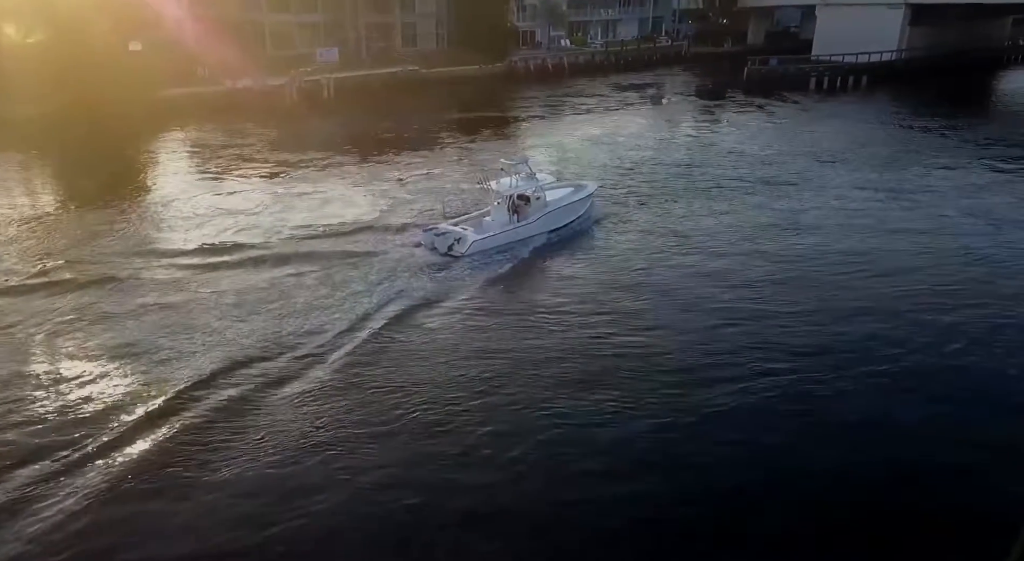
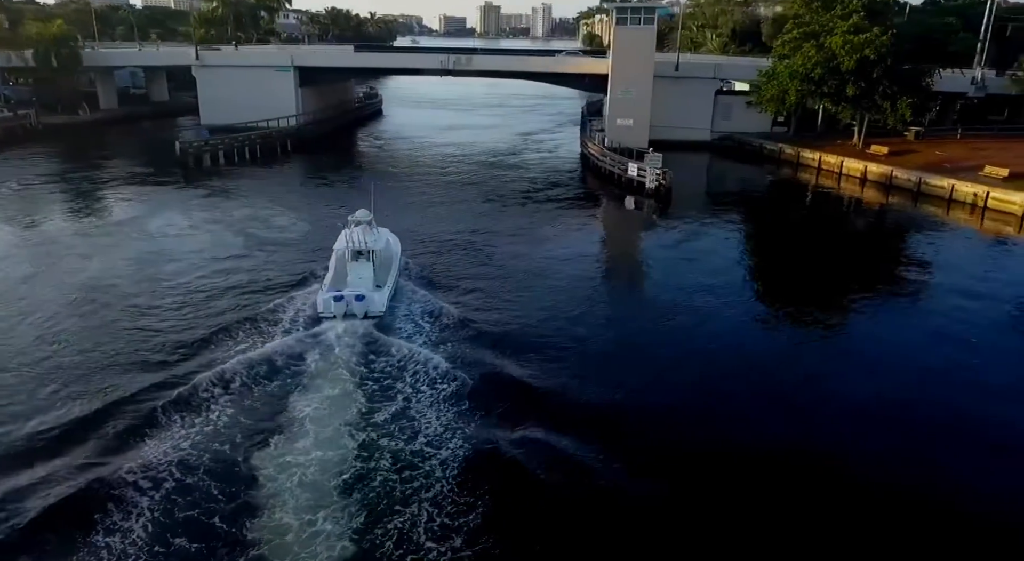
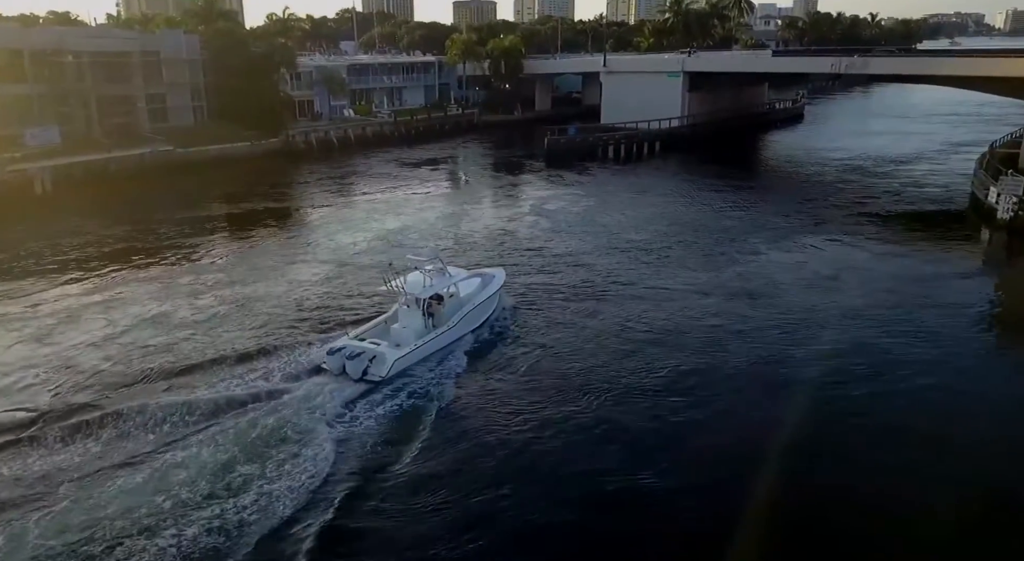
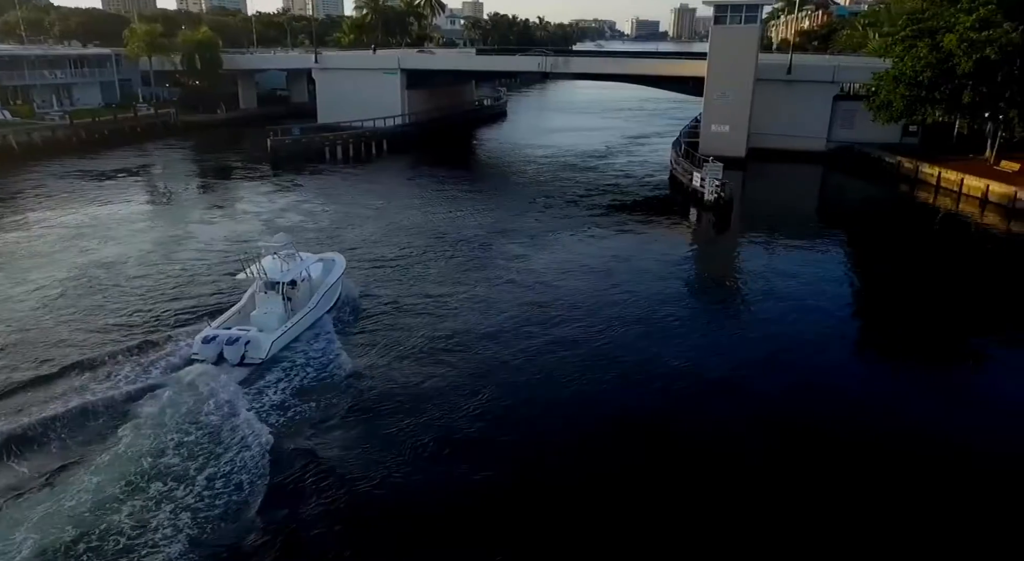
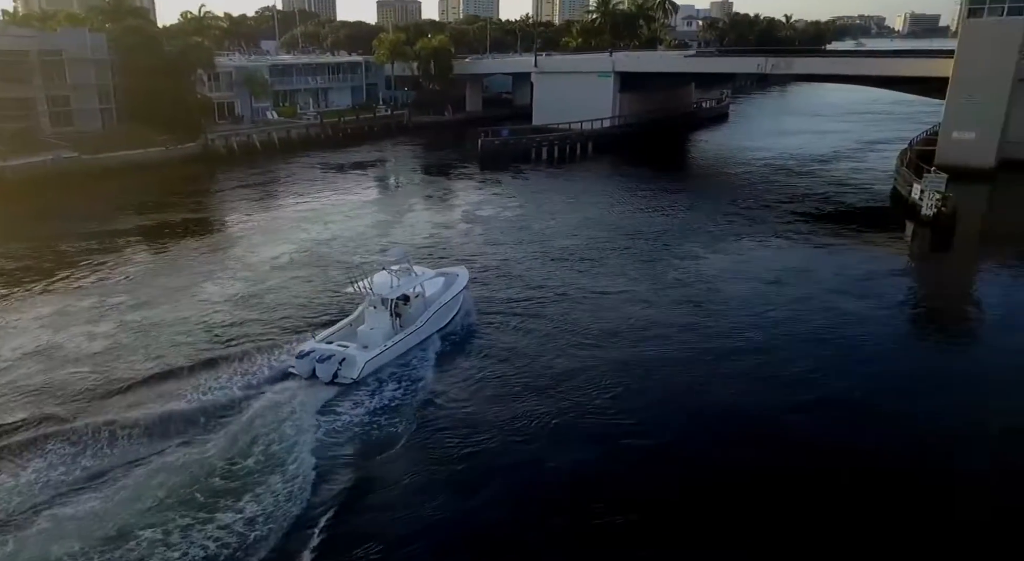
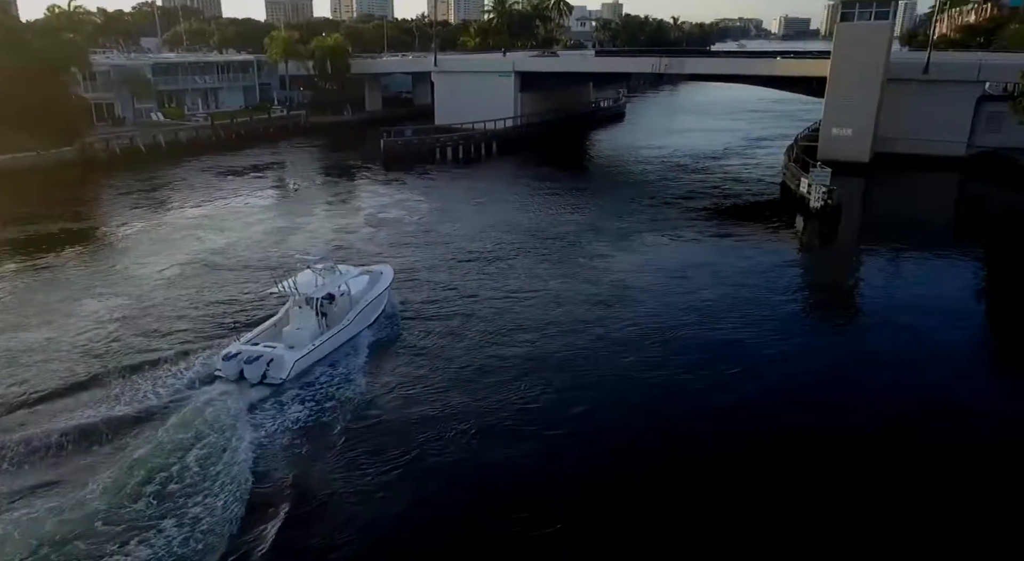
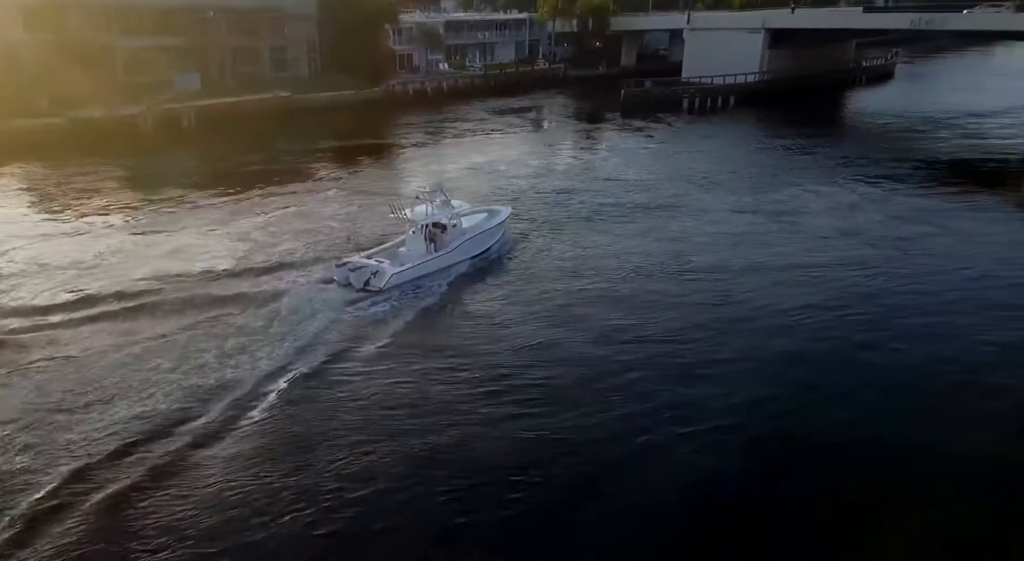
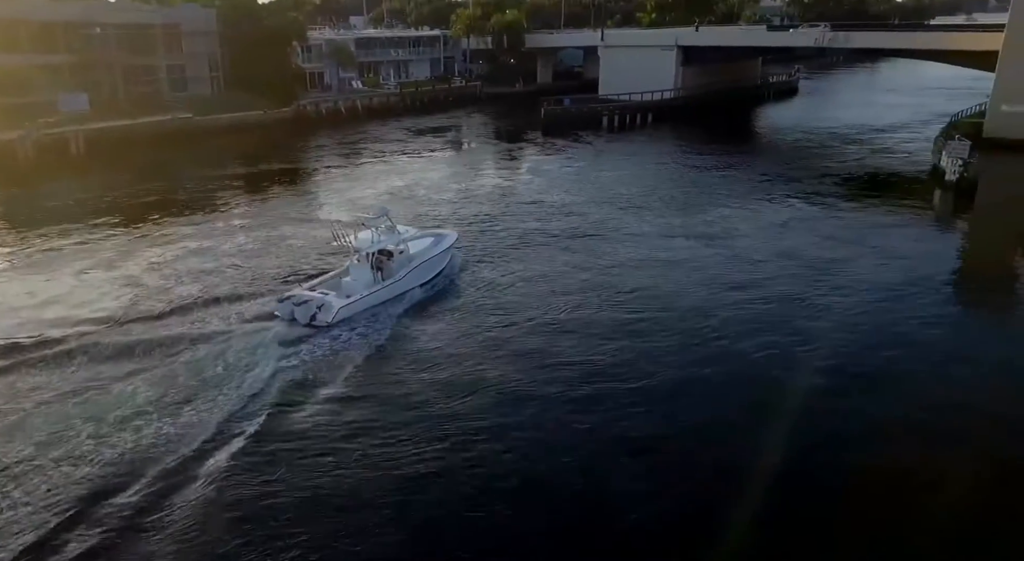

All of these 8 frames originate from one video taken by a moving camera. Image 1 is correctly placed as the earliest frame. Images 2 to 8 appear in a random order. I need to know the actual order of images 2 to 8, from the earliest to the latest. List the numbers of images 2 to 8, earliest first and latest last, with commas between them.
7, 8, 3, 5, 6, 4, 2
